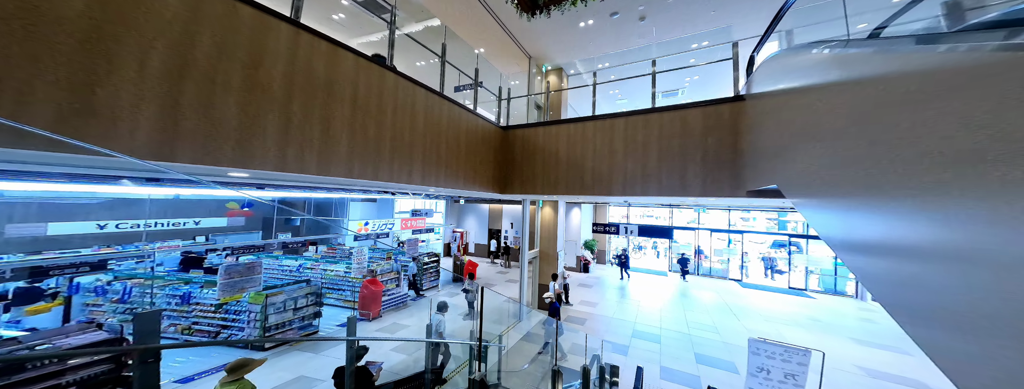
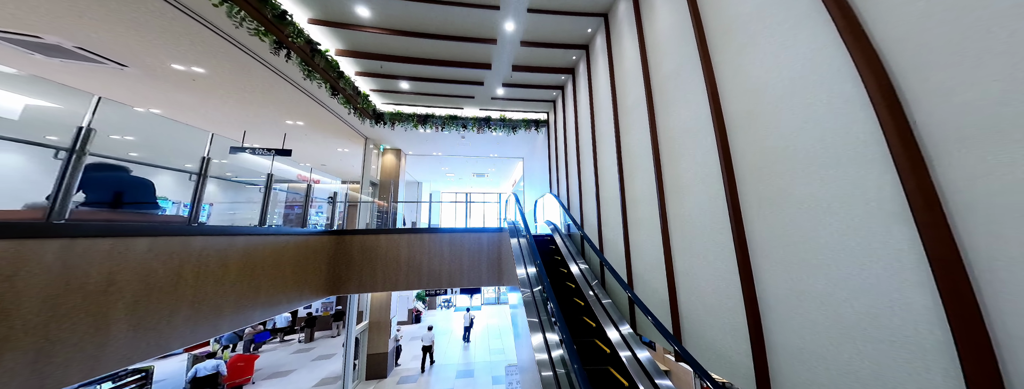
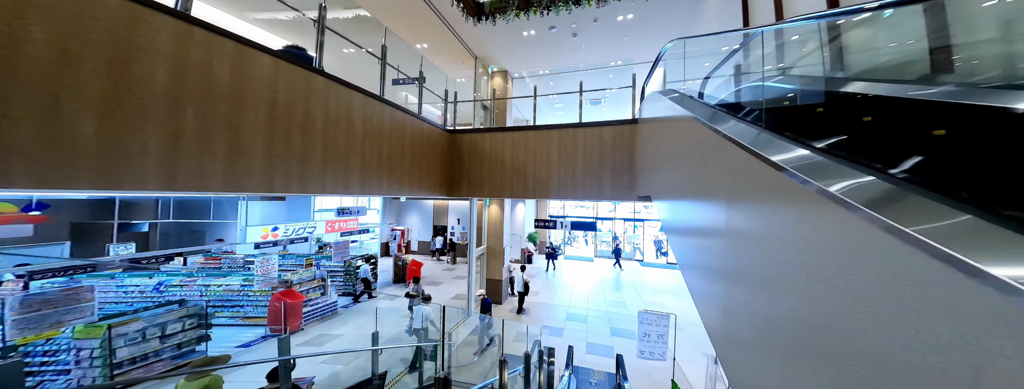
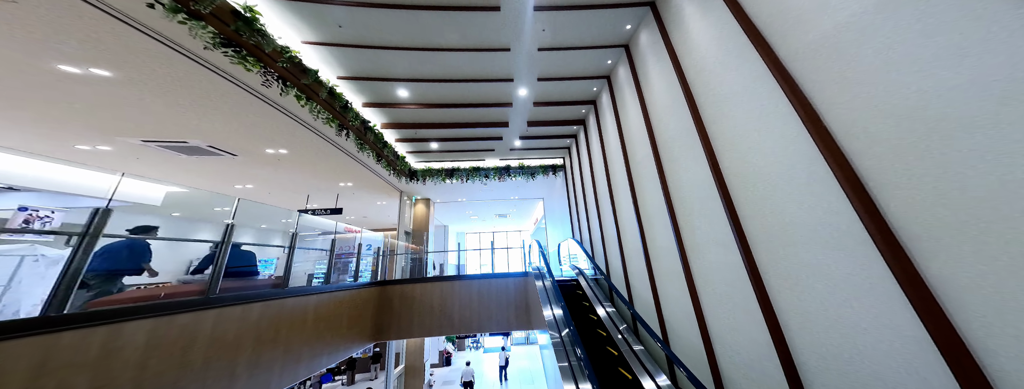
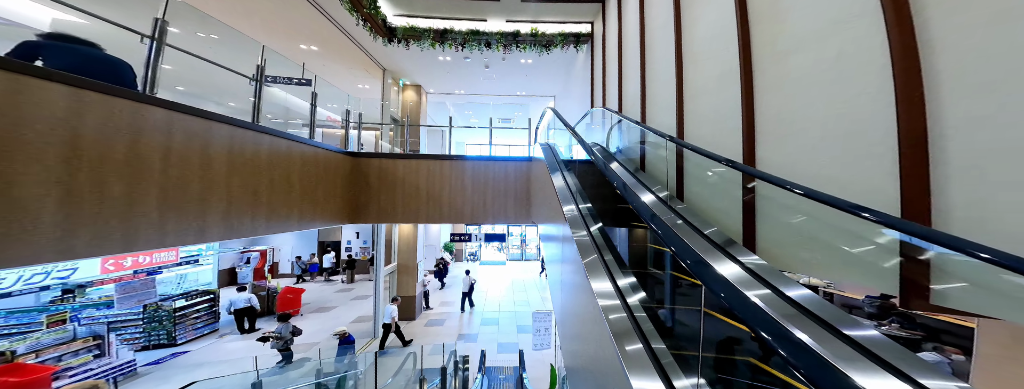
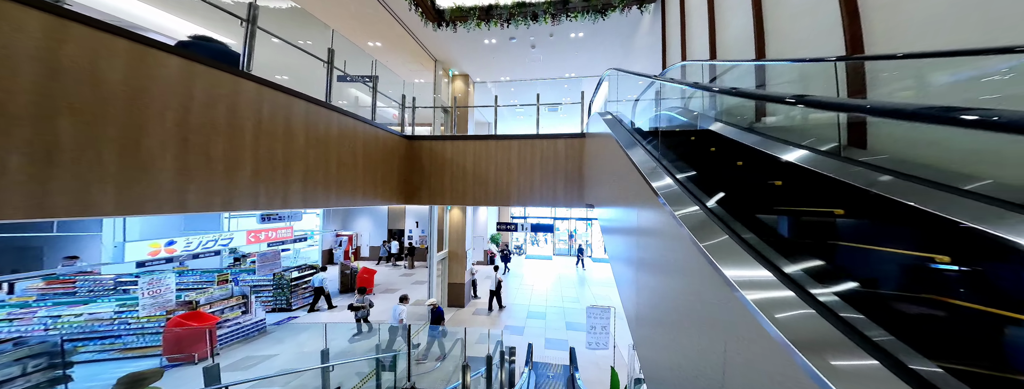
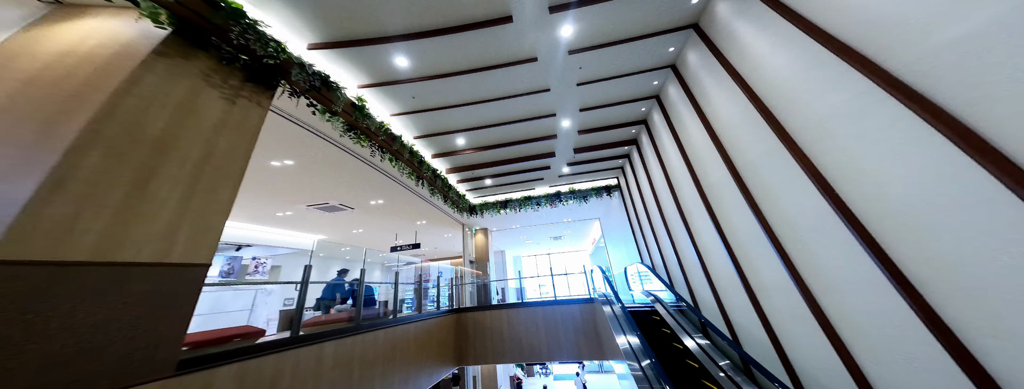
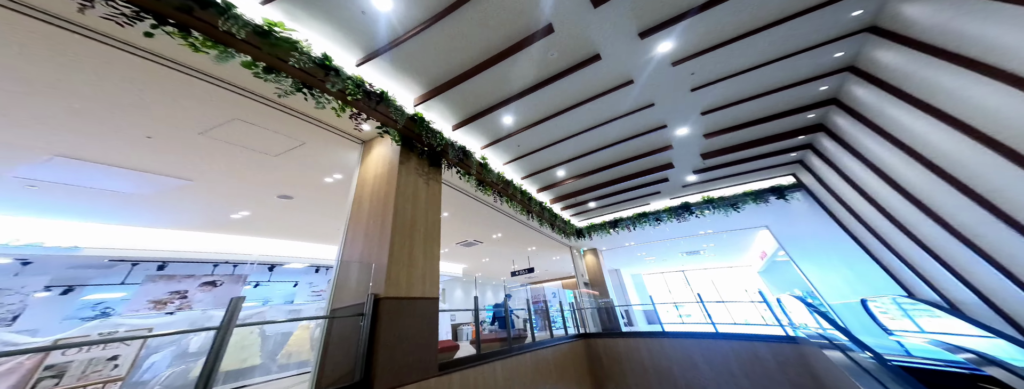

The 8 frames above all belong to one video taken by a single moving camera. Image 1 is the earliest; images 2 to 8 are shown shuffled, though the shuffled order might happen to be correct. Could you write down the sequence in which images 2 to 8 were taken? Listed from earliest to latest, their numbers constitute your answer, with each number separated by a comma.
3, 6, 5, 2, 4, 7, 8
